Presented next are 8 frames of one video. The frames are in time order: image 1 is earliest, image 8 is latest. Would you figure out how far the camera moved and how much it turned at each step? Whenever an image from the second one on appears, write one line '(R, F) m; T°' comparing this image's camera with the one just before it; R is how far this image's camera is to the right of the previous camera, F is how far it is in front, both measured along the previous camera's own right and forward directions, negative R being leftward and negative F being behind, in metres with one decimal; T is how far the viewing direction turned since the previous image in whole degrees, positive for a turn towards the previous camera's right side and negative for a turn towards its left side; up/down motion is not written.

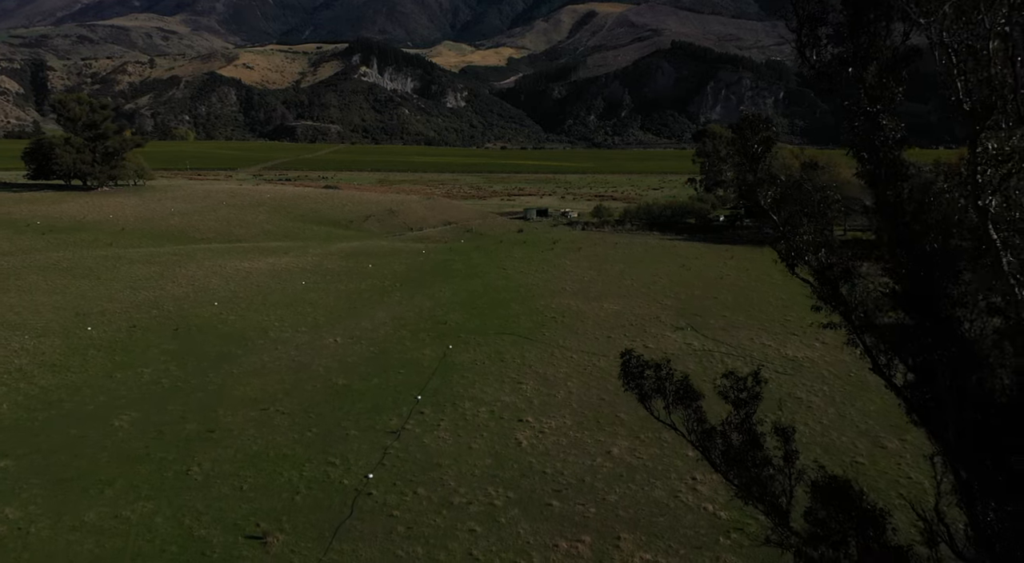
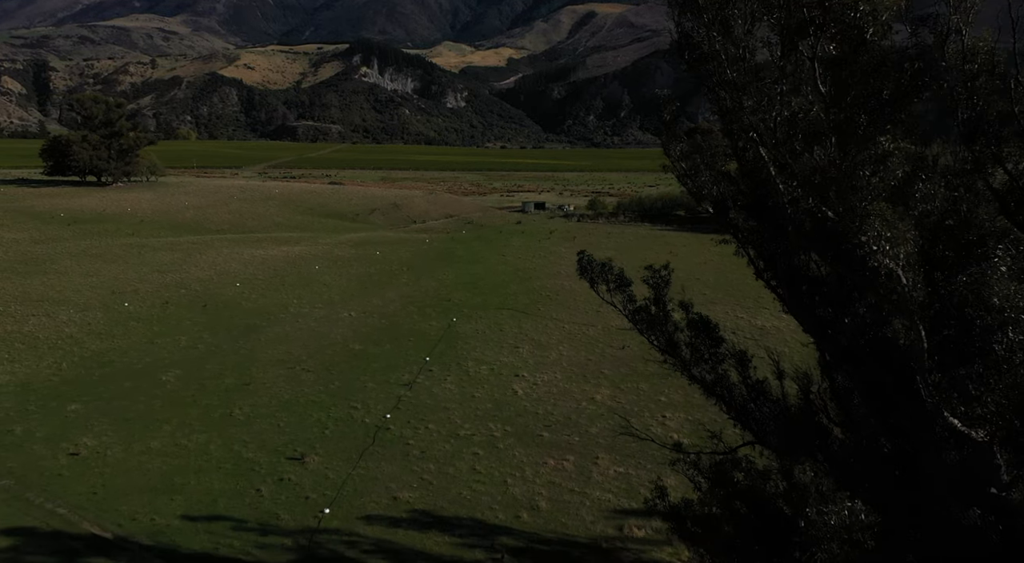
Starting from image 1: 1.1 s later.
(+0.1, -6.8) m; 0°
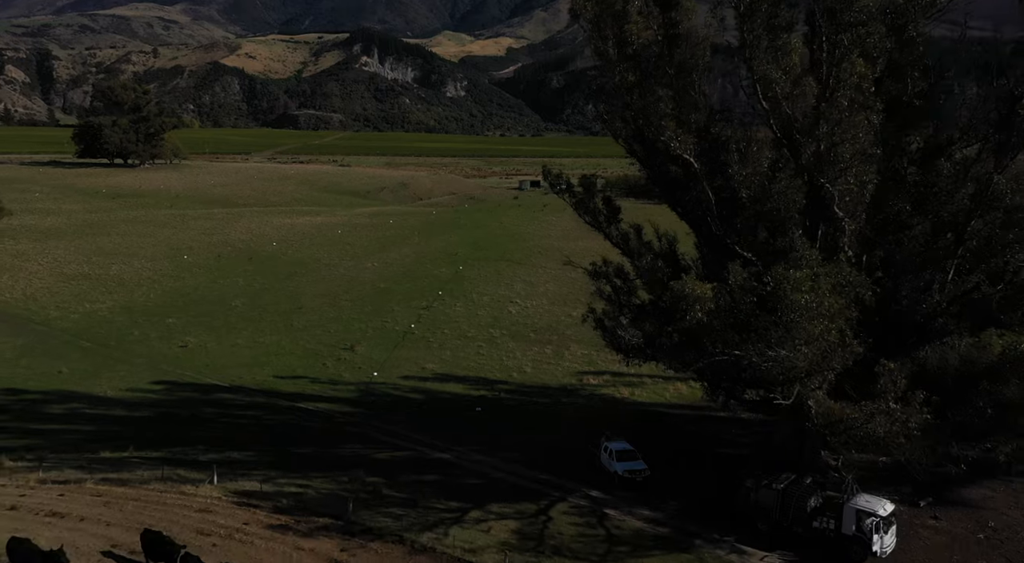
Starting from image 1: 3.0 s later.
(+0.2, -14.4) m; 0°
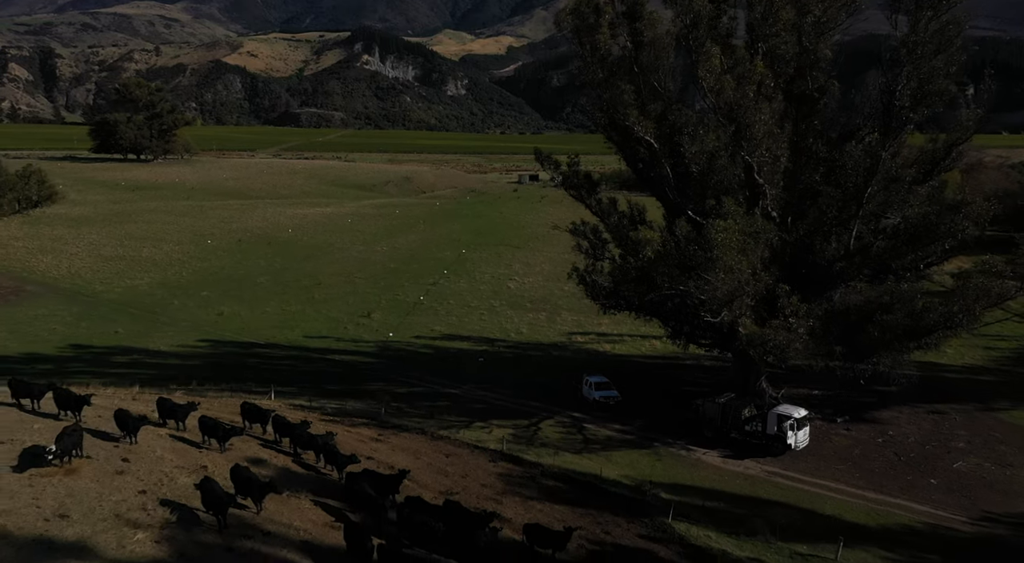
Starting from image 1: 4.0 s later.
(+0.1, -7.2) m; 0°
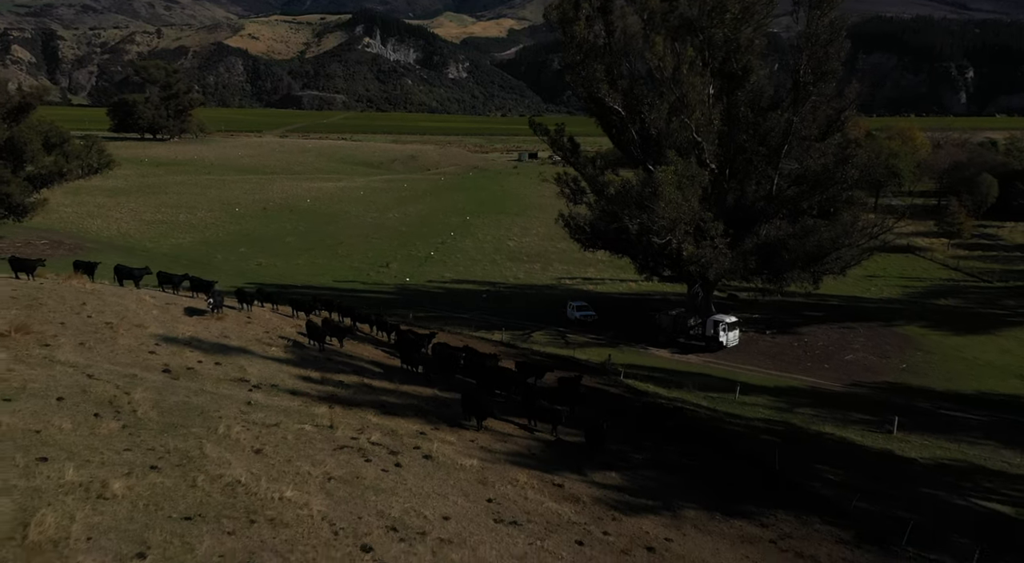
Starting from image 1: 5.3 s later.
(+0.1, -9.8) m; 0°
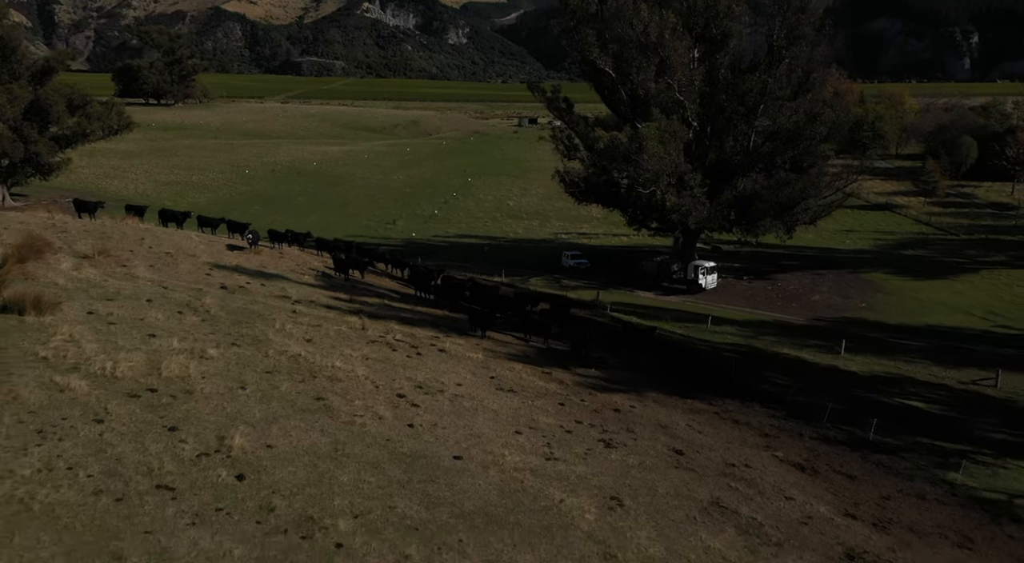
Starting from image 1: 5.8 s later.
(0.0, -4.3) m; 0°
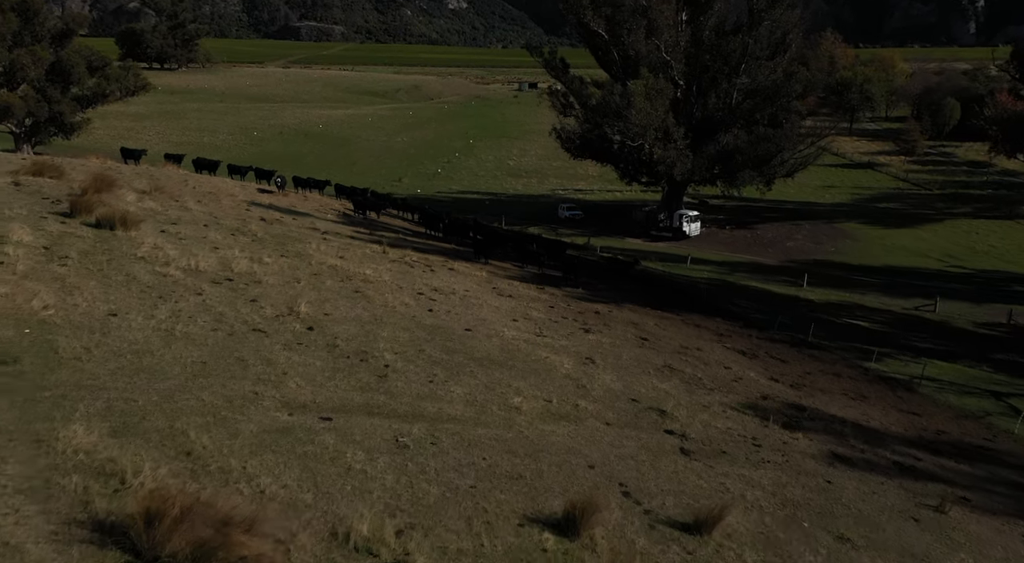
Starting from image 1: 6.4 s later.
(0.0, -4.1) m; 0°
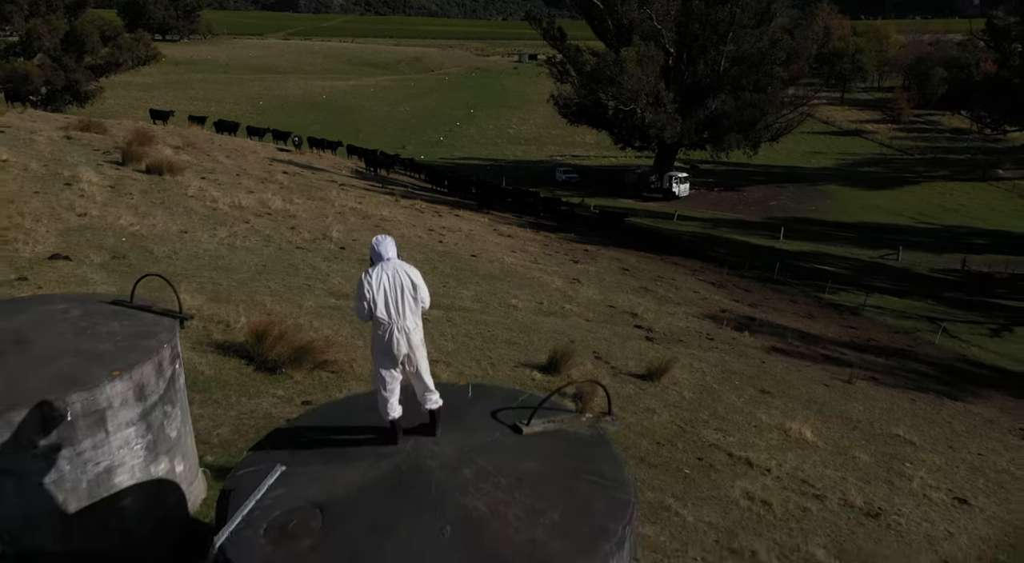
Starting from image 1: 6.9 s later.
(0.0, -3.2) m; 0°
